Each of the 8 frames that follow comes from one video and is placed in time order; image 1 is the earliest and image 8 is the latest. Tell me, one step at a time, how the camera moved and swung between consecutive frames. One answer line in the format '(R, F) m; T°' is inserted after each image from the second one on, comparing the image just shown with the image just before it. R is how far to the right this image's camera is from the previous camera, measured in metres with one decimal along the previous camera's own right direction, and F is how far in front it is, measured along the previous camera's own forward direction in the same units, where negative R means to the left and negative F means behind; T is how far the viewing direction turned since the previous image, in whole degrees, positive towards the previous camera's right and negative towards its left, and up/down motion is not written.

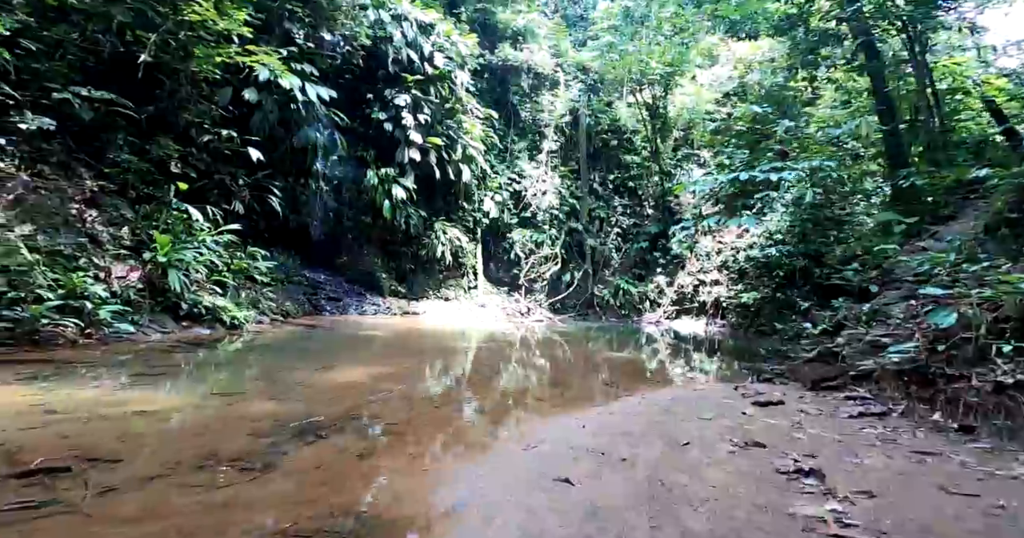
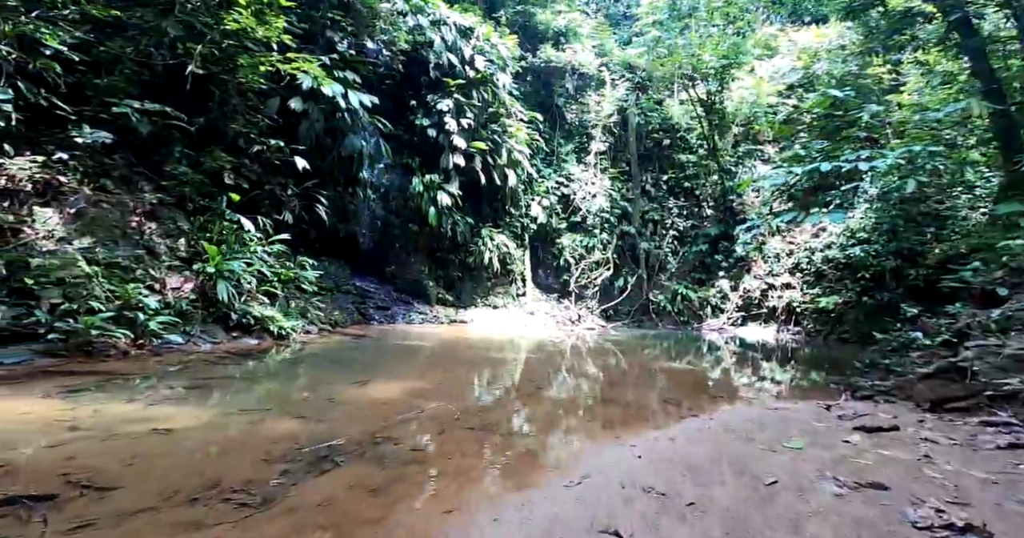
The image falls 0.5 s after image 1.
(+0.2, +0.3) m; -5°
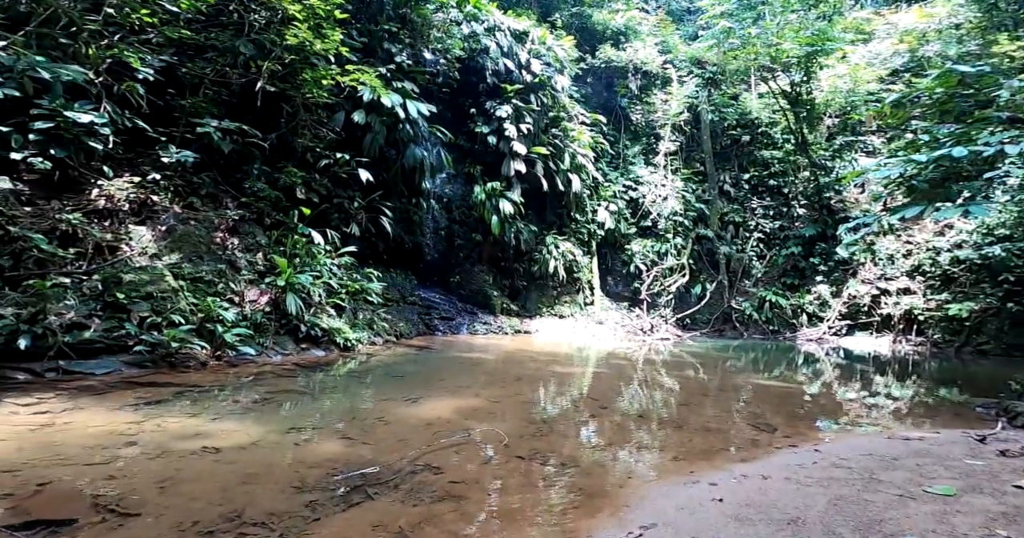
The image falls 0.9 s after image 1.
(+0.3, +0.3) m; -7°
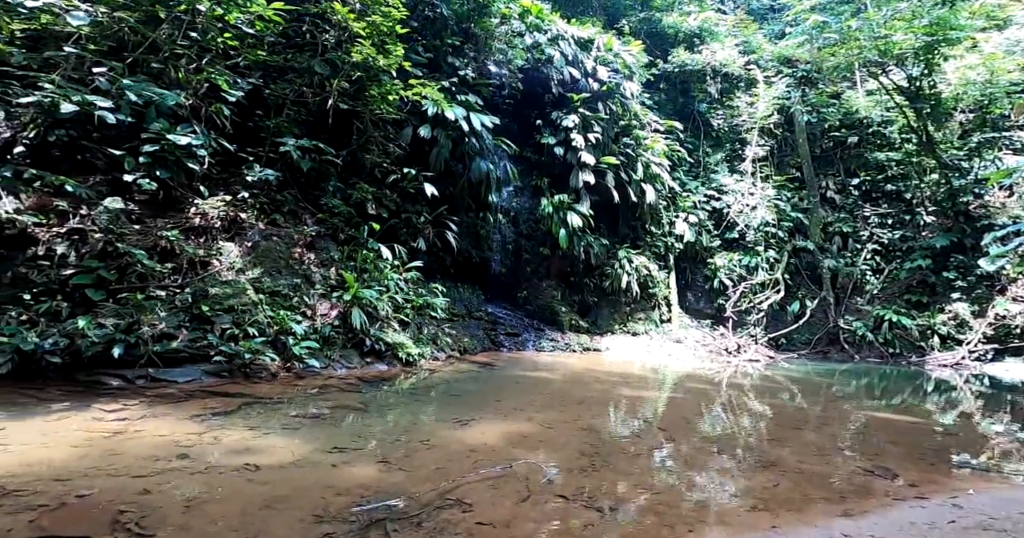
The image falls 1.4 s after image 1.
(+0.3, +0.3) m; -8°
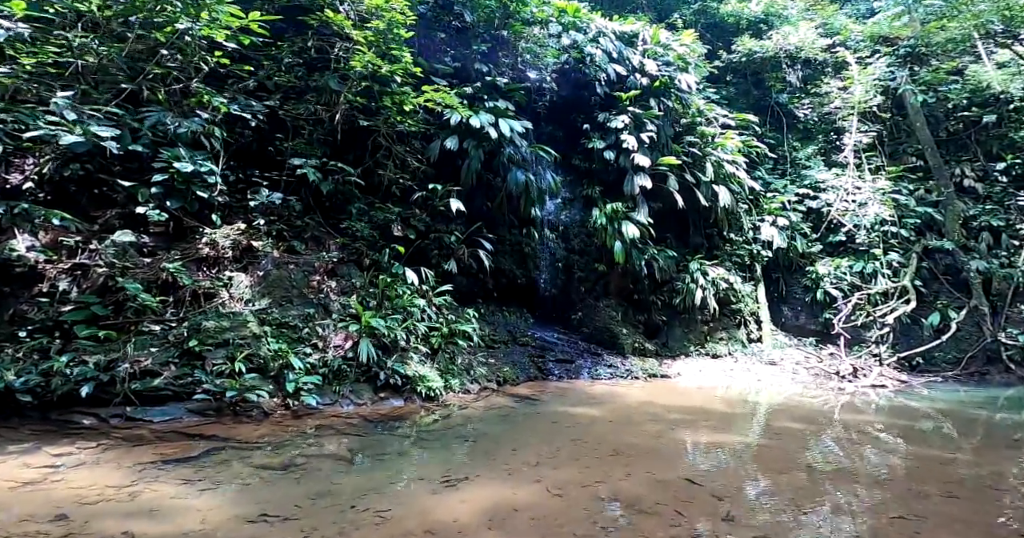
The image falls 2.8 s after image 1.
(+0.9, +0.9) m; -10°
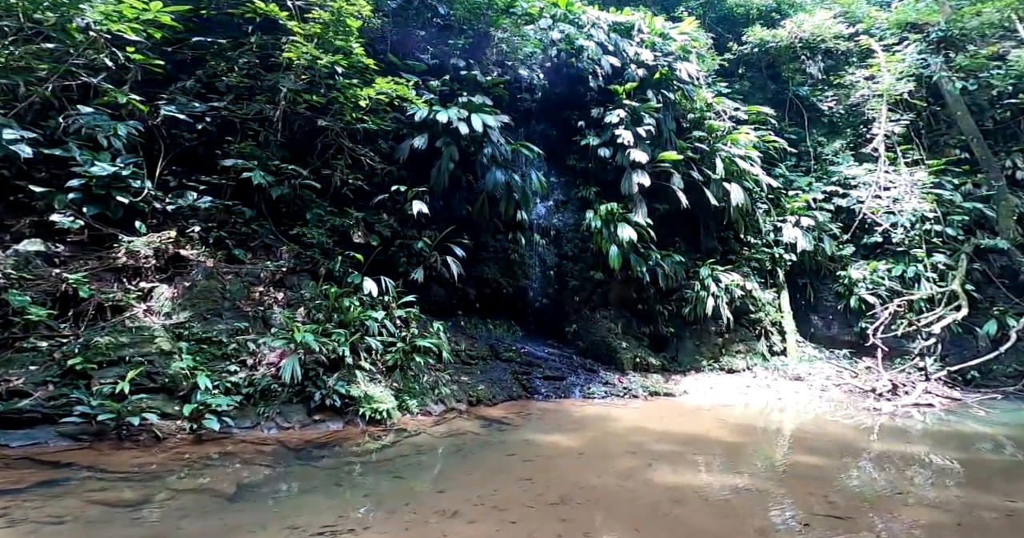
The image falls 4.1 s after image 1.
(+0.7, +0.7) m; -4°
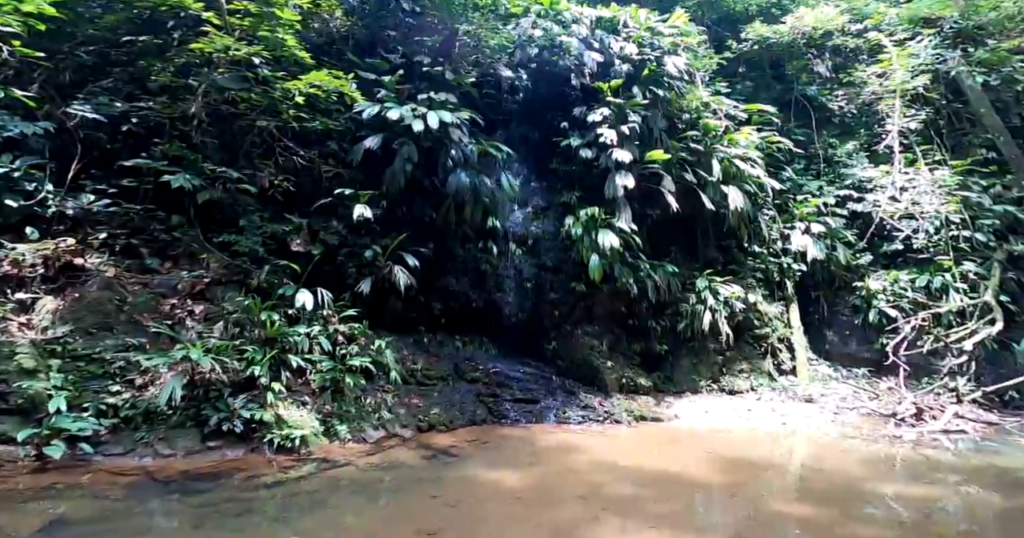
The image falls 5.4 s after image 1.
(+0.6, +0.7) m; -2°
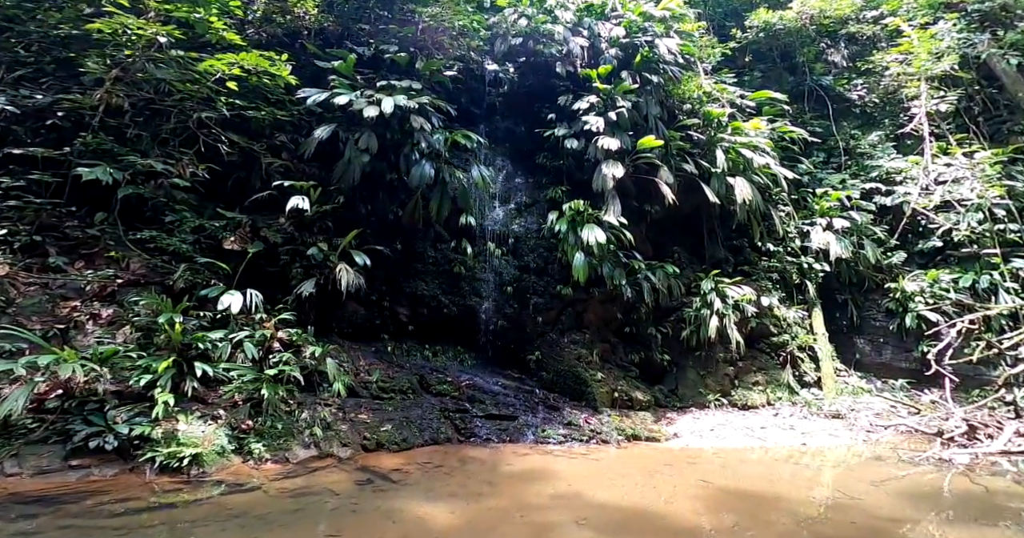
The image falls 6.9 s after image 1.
(+0.6, +0.7) m; -3°
